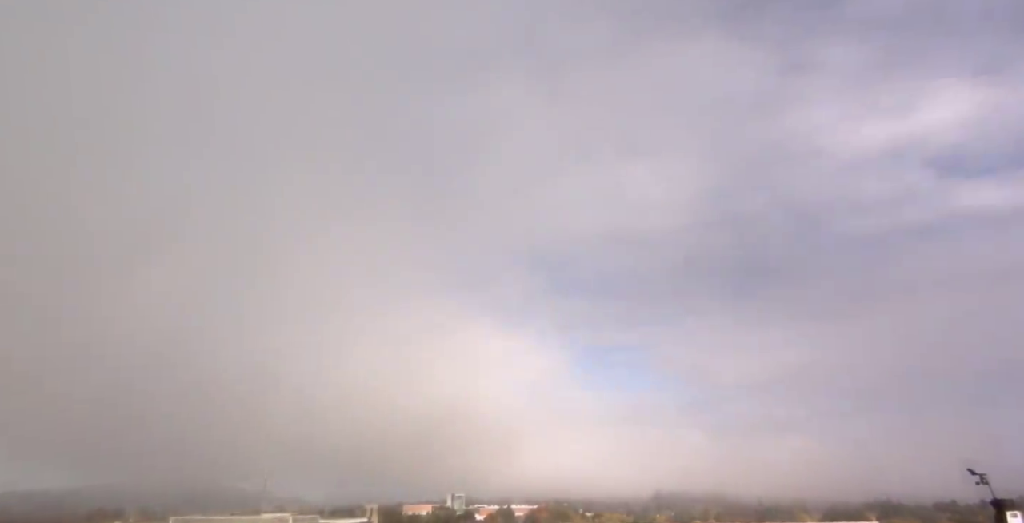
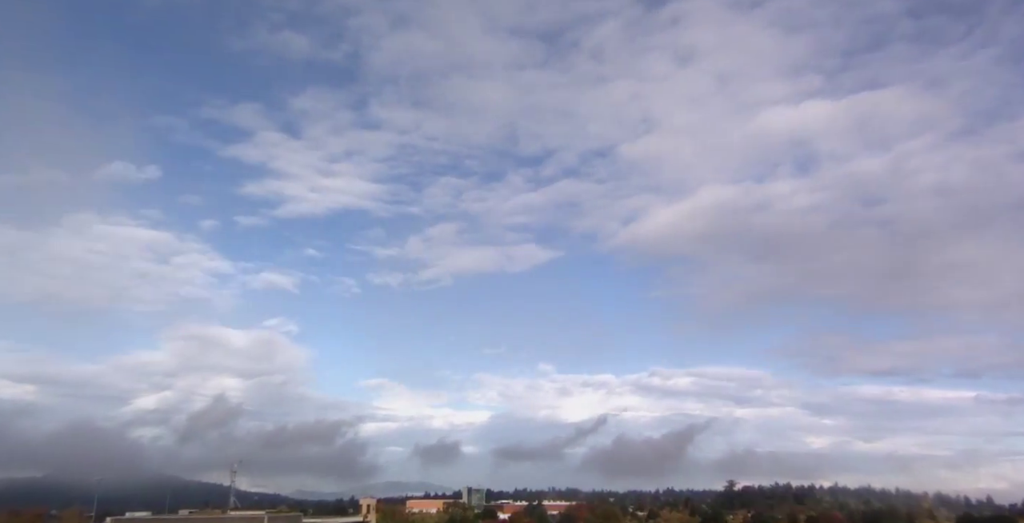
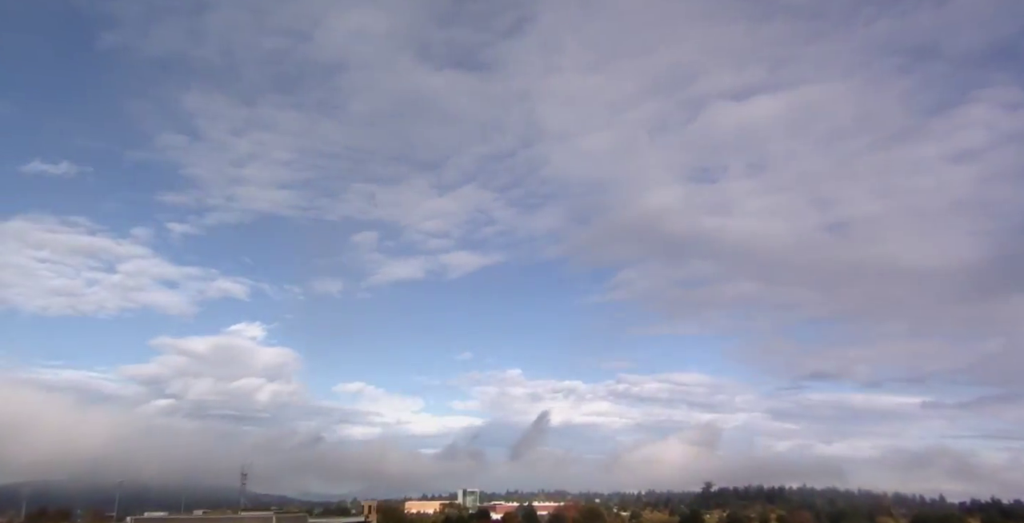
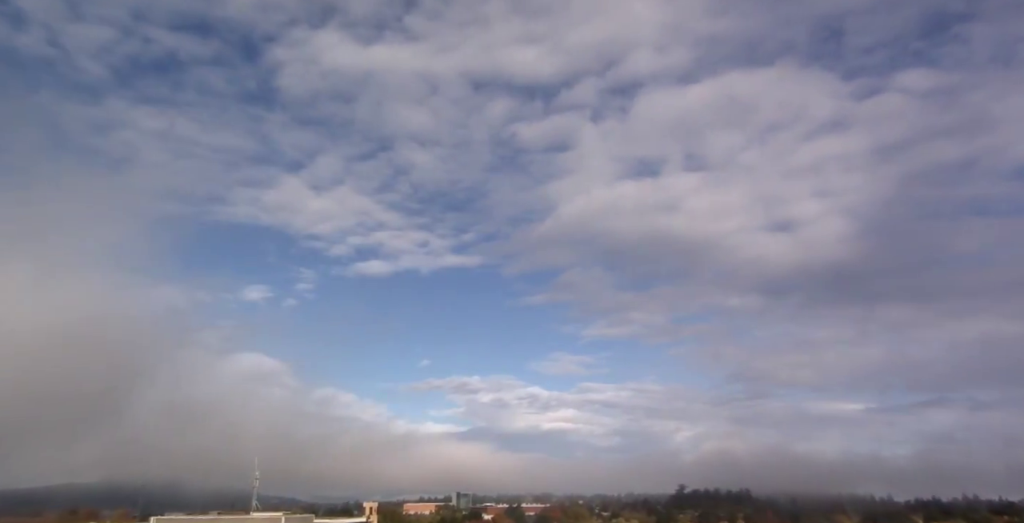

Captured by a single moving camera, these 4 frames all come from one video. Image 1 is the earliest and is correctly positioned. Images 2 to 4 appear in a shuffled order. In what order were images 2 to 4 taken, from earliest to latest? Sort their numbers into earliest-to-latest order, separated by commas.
4, 3, 2
